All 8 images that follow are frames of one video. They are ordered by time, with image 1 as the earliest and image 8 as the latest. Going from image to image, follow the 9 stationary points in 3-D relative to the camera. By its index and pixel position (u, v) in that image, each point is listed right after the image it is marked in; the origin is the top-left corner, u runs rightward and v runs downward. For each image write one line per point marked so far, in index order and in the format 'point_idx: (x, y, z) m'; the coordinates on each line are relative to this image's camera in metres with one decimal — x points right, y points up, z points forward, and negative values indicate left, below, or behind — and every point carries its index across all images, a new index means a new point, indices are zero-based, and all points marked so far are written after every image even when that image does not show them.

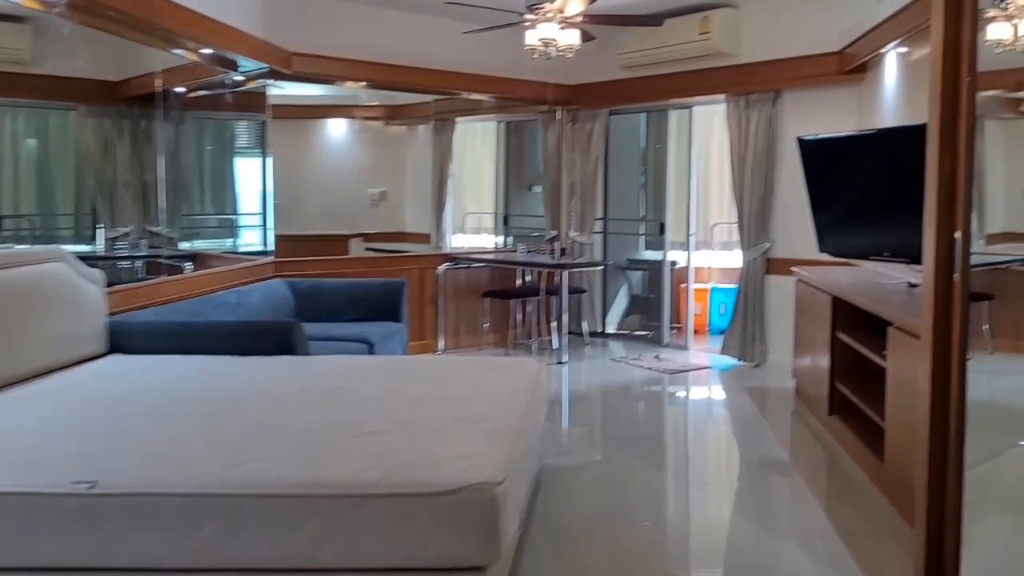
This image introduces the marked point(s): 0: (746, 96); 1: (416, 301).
0: (+1.1, +0.9, +6.1) m
1: (-0.5, -0.1, +6.7) m
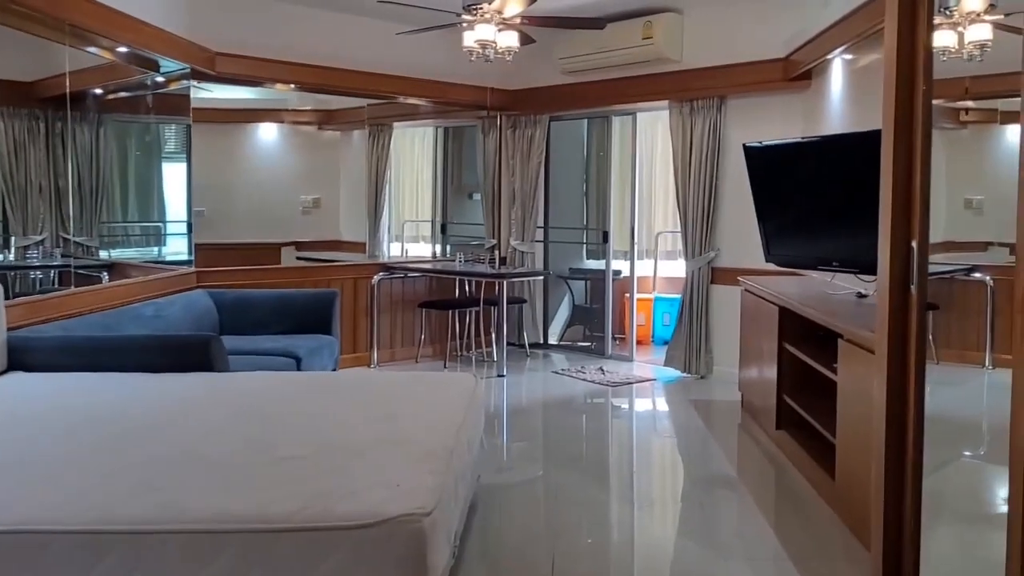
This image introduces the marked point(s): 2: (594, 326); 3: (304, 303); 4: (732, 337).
0: (+0.8, +0.8, +6.0) m
1: (-0.8, -0.1, +6.5) m
2: (+0.4, -0.2, +7.3) m
3: (-0.8, -0.1, +5.3) m
4: (+1.0, -0.2, +5.9) m
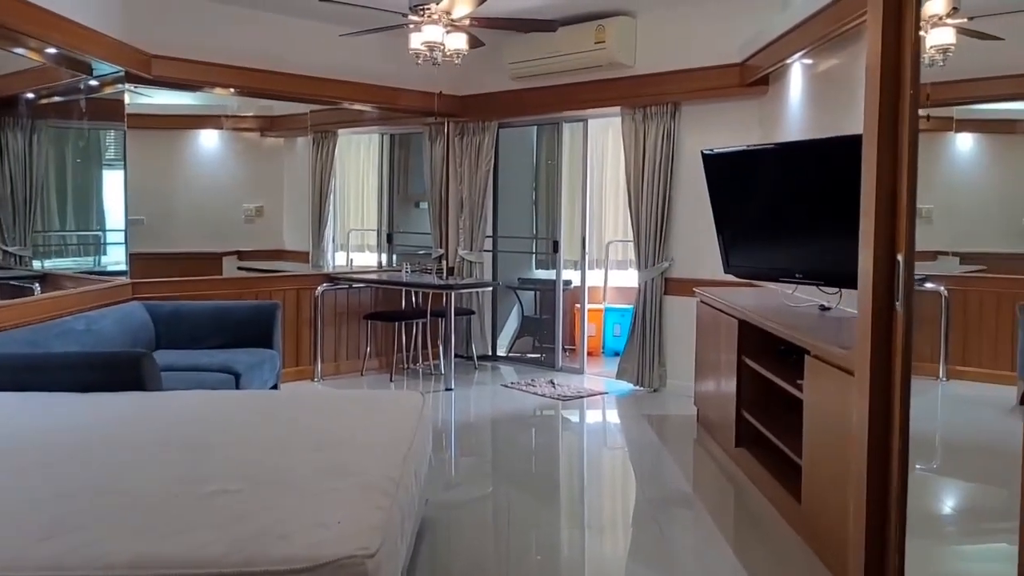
0: (+0.6, +0.8, +5.8) m
1: (-1.1, -0.2, +6.3) m
2: (+0.2, -0.3, +7.2) m
3: (-1.0, -0.1, +5.1) m
4: (+0.8, -0.3, +5.8) m
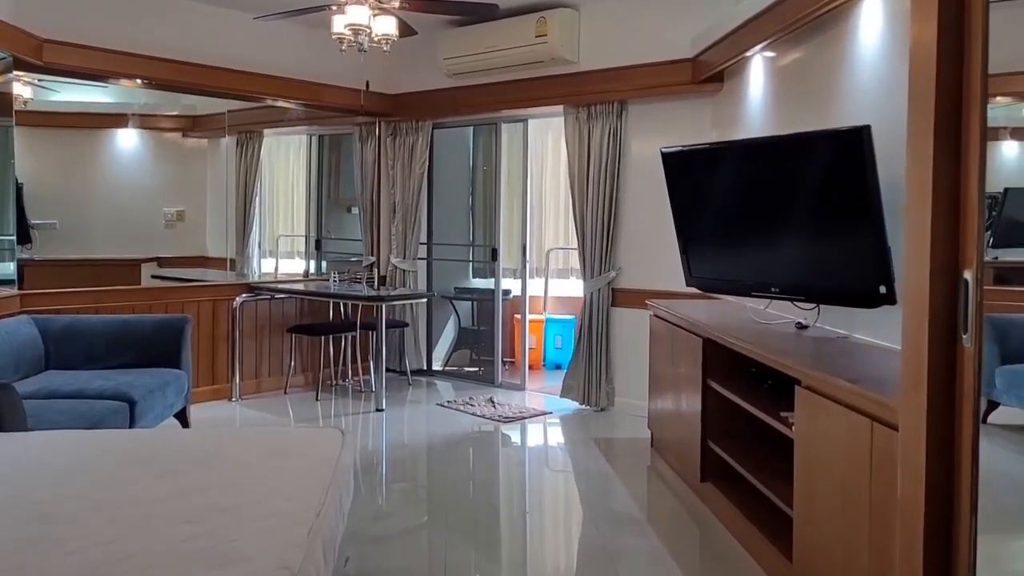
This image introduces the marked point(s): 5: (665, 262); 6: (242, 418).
0: (+0.3, +0.7, +5.4) m
1: (-1.4, -0.2, +5.8) m
2: (-0.2, -0.3, +6.8) m
3: (-1.3, -0.2, +4.6) m
4: (+0.5, -0.3, +5.4) m
5: (+0.6, +0.1, +5.2) m
6: (-1.1, -0.5, +5.4) m
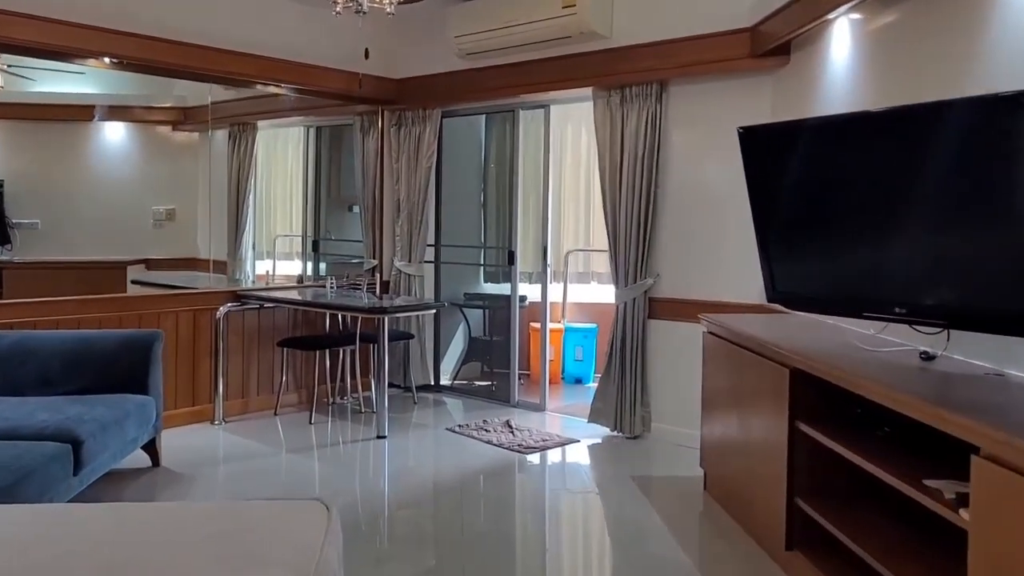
0: (+0.4, +0.7, +4.7) m
1: (-1.3, -0.3, +5.1) m
2: (-0.1, -0.3, +6.1) m
3: (-1.2, -0.2, +3.9) m
4: (+0.6, -0.3, +4.7) m
5: (+0.7, +0.1, +4.5) m
6: (-1.0, -0.6, +4.7) m
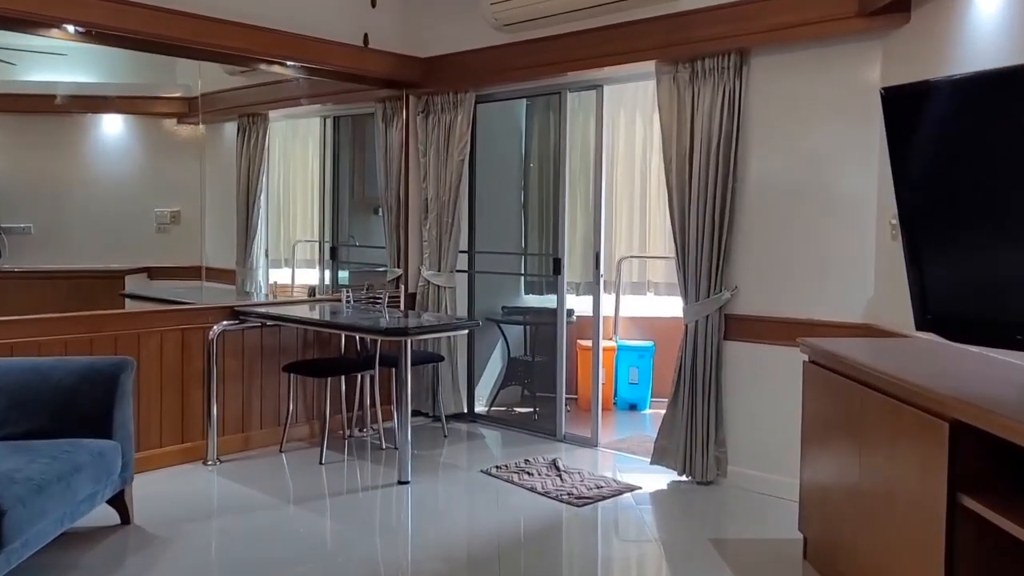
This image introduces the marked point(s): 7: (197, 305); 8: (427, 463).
0: (+0.5, +0.7, +3.9) m
1: (-1.1, -0.3, +4.4) m
2: (+0.1, -0.4, +5.3) m
3: (-1.1, -0.2, +3.1) m
4: (+0.7, -0.4, +3.9) m
5: (+0.8, 0.0, +3.7) m
6: (-0.9, -0.6, +3.9) m
7: (-1.1, -0.1, +4.6) m
8: (-0.3, -0.6, +4.4) m
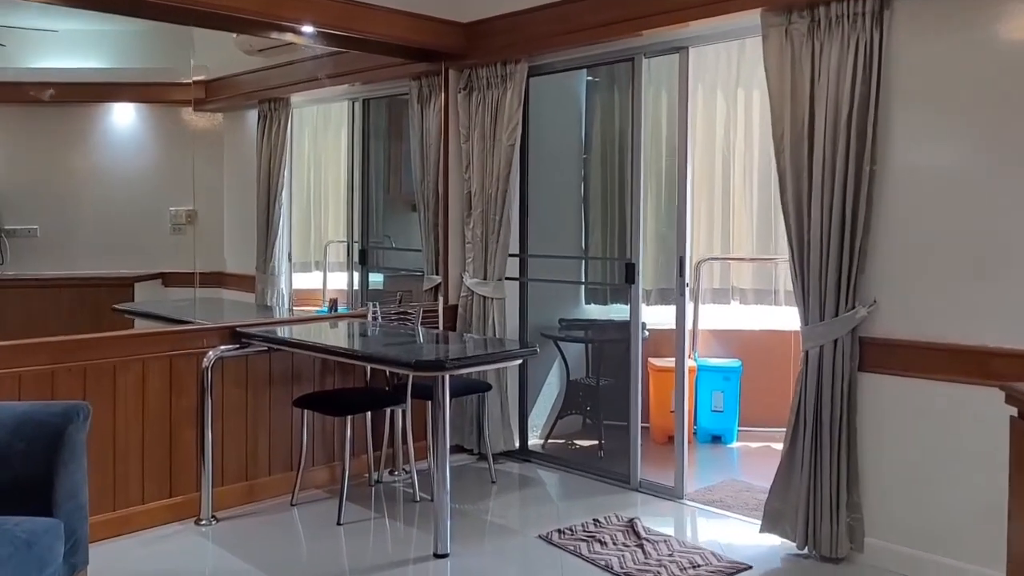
0: (+0.7, +0.6, +3.0) m
1: (-1.0, -0.4, +3.5) m
2: (+0.3, -0.4, +4.4) m
3: (-0.9, -0.3, +2.3) m
4: (+0.9, -0.4, +3.0) m
5: (+1.0, 0.0, +2.8) m
6: (-0.7, -0.7, +3.1) m
7: (-0.9, -0.1, +3.7) m
8: (-0.1, -0.6, +3.5) m
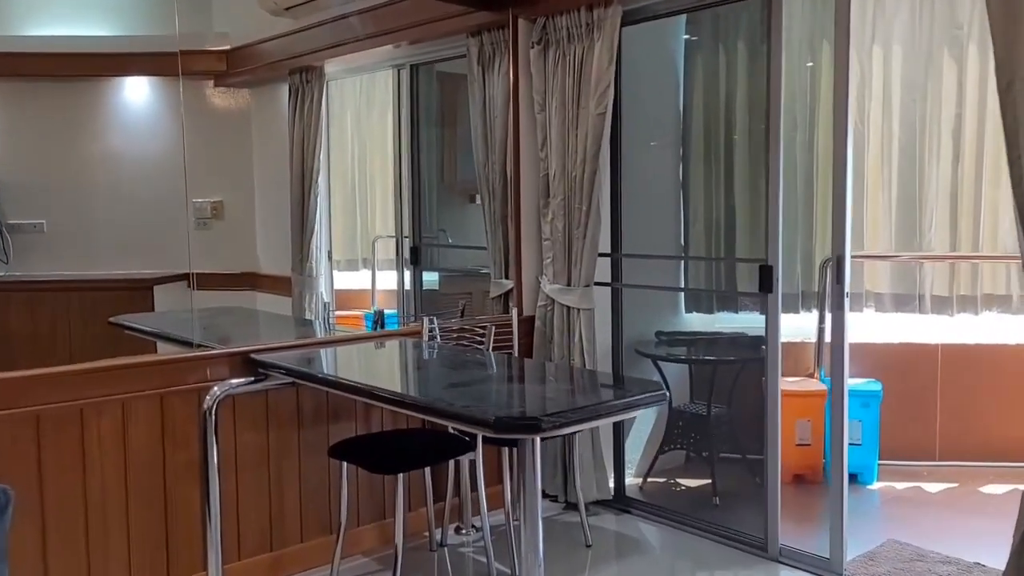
0: (+0.9, +0.6, +2.1) m
1: (-0.8, -0.4, +2.6) m
2: (+0.5, -0.4, +3.5) m
3: (-0.8, -0.3, +1.4) m
4: (+1.1, -0.4, +2.0) m
5: (+1.1, 0.0, +1.8) m
6: (-0.5, -0.7, +2.2) m
7: (-0.7, -0.1, +2.8) m
8: (+0.1, -0.6, +2.6) m
